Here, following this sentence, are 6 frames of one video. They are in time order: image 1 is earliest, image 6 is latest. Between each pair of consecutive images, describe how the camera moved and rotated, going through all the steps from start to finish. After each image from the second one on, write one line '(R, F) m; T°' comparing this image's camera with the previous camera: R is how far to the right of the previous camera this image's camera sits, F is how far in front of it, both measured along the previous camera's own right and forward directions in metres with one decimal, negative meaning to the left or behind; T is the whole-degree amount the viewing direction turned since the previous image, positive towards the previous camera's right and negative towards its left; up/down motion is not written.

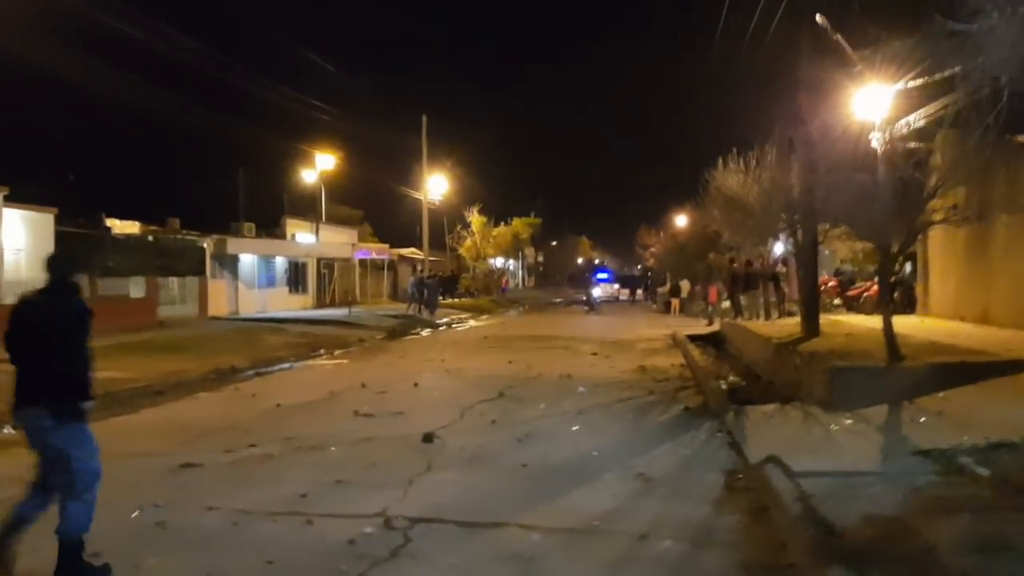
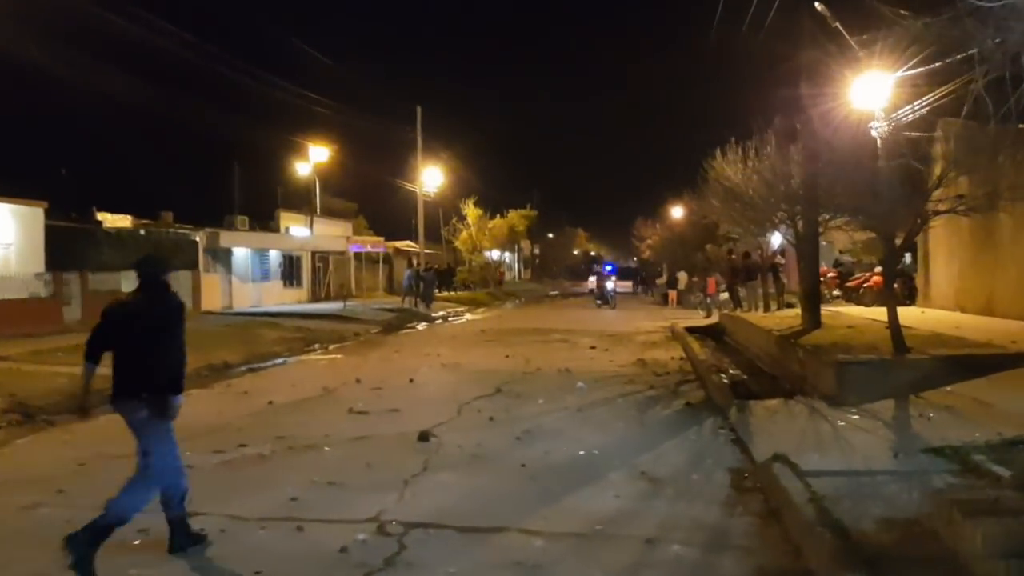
(0.0, +0.3) m; 0°
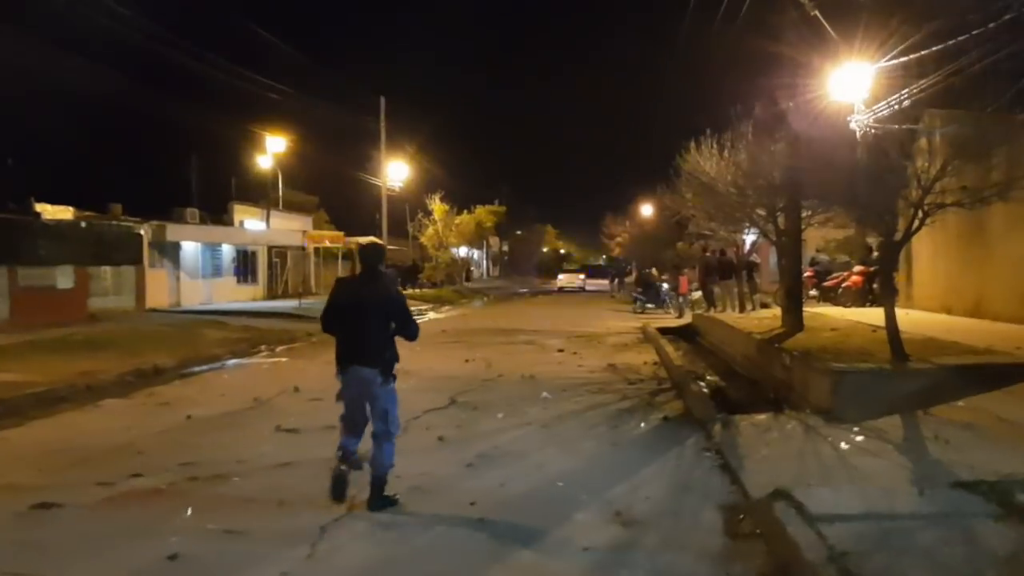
(+0.2, +1.5) m; +2°
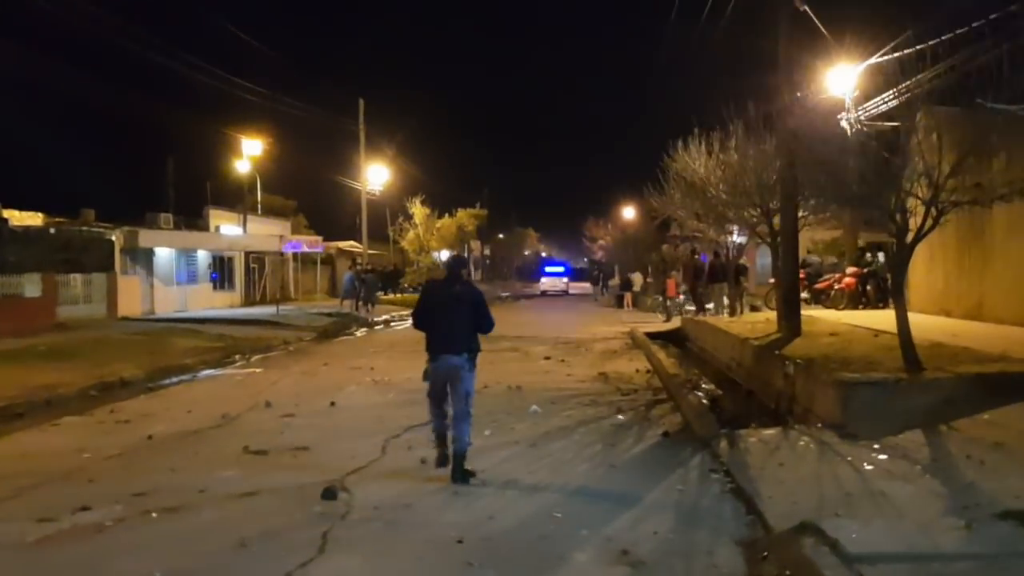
(-0.1, +0.8) m; +1°
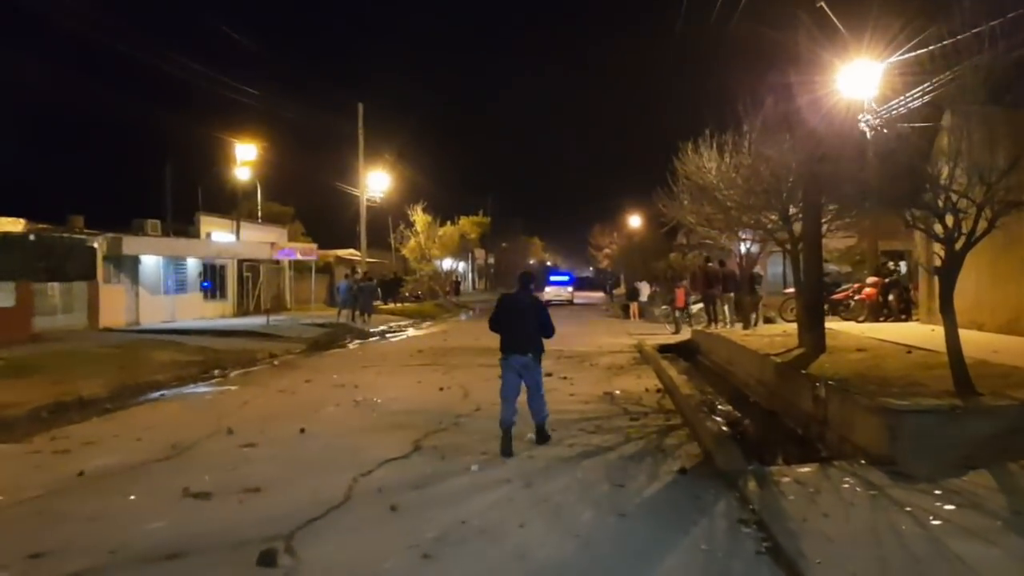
(+0.1, +1.5) m; 0°
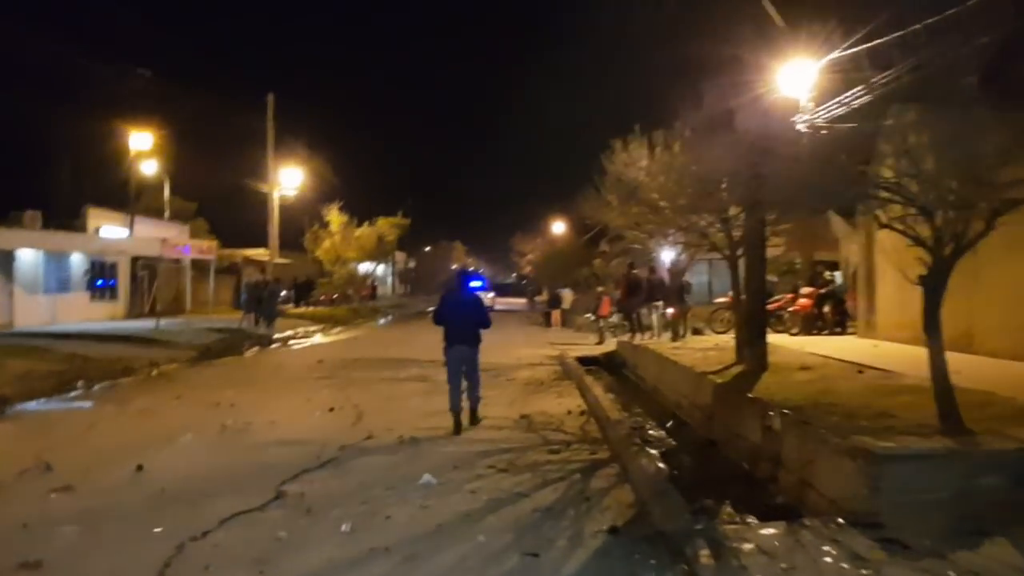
(+0.2, +2.0) m; +4°
